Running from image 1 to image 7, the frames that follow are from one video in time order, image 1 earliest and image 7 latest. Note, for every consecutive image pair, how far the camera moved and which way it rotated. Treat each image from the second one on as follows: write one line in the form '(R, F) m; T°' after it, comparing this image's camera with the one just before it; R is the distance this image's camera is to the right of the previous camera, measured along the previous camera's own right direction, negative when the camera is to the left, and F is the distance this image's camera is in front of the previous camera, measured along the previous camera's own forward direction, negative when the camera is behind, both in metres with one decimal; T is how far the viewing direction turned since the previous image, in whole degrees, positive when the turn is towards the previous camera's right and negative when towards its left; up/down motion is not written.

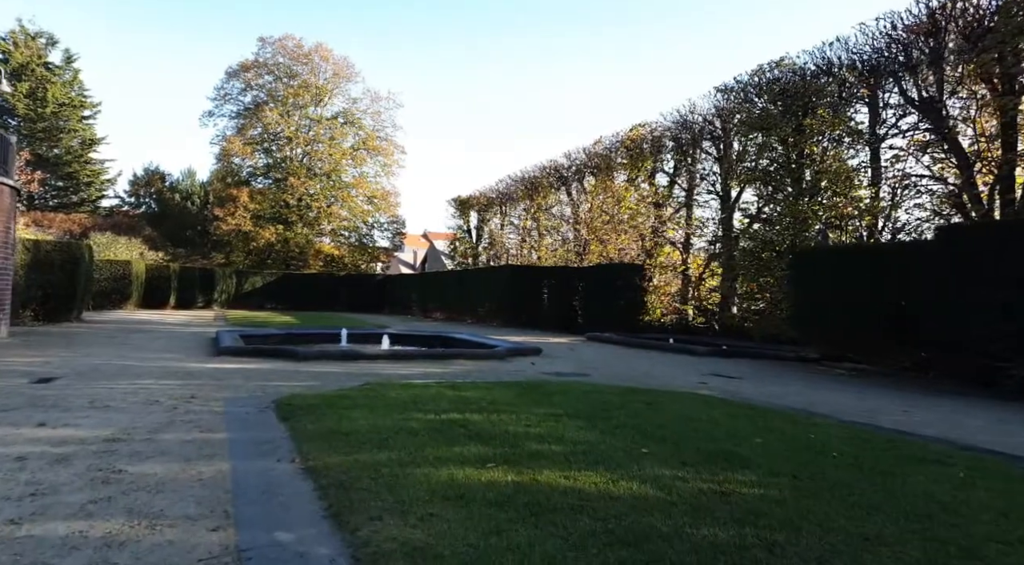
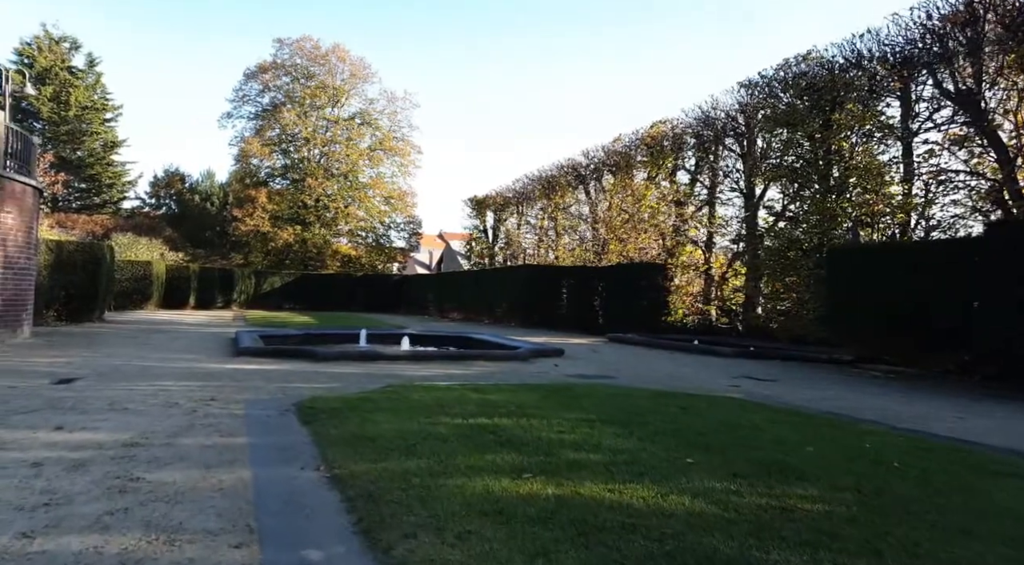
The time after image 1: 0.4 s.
(-0.1, +0.2) m; -1°
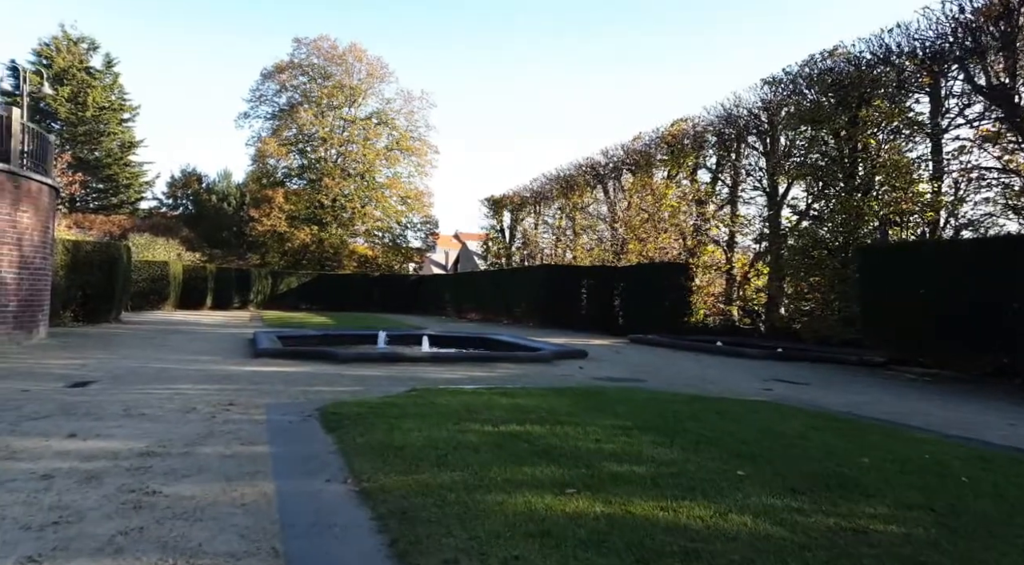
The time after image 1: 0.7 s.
(-0.1, +0.2) m; -1°
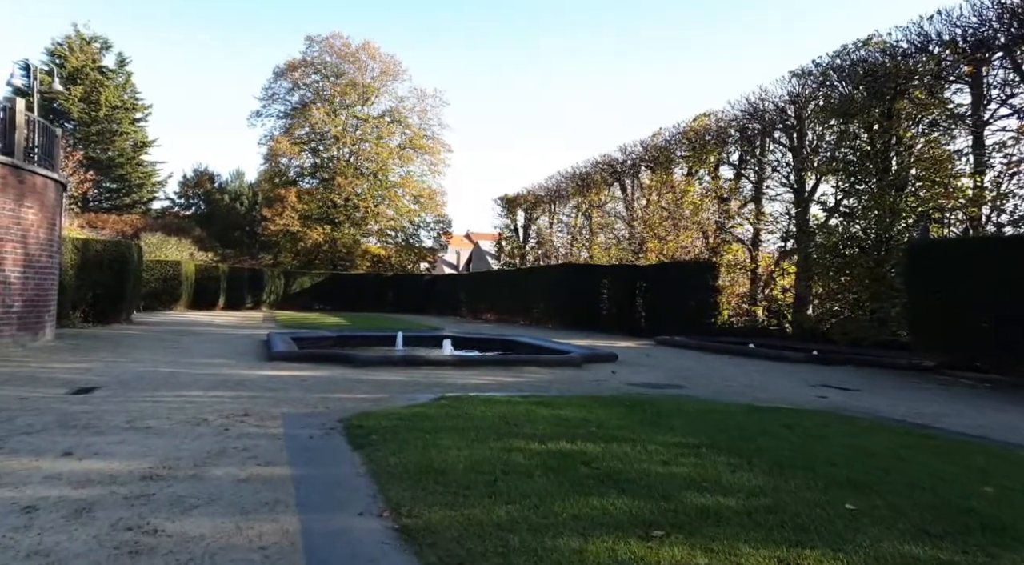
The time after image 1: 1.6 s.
(-0.2, +0.5) m; -1°
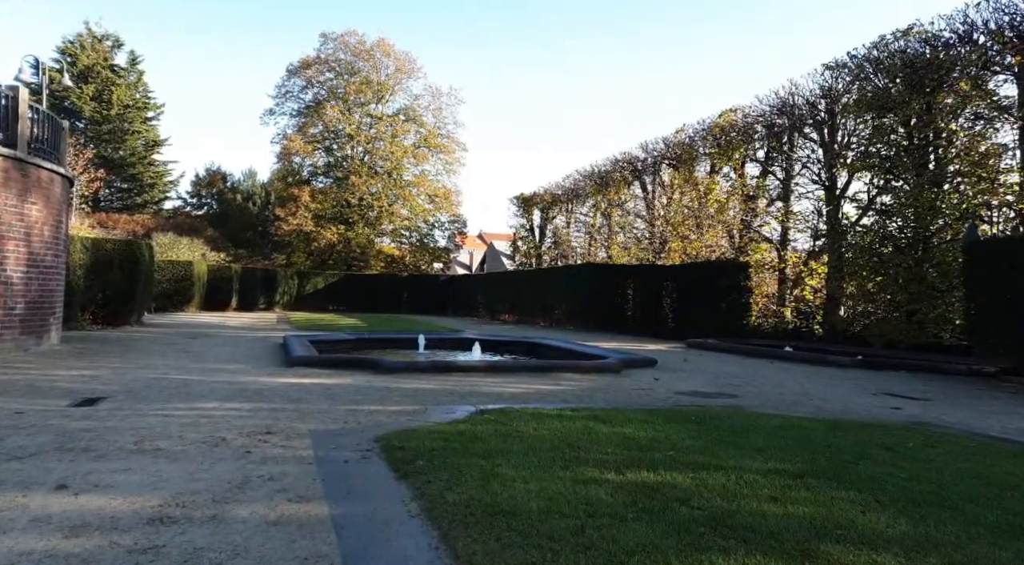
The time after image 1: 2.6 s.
(-0.3, +0.6) m; -1°
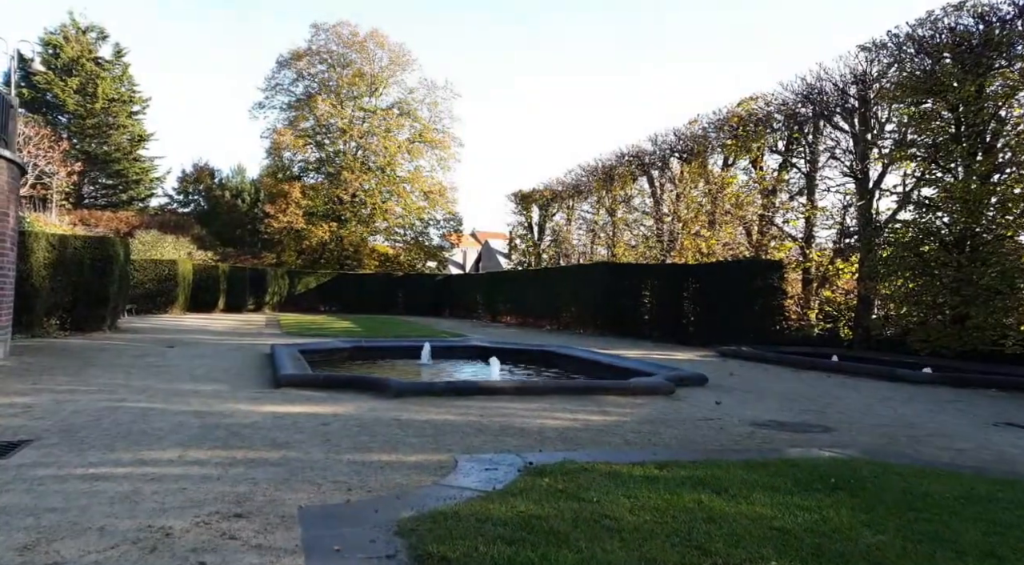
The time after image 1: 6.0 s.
(-0.4, +1.4) m; +1°
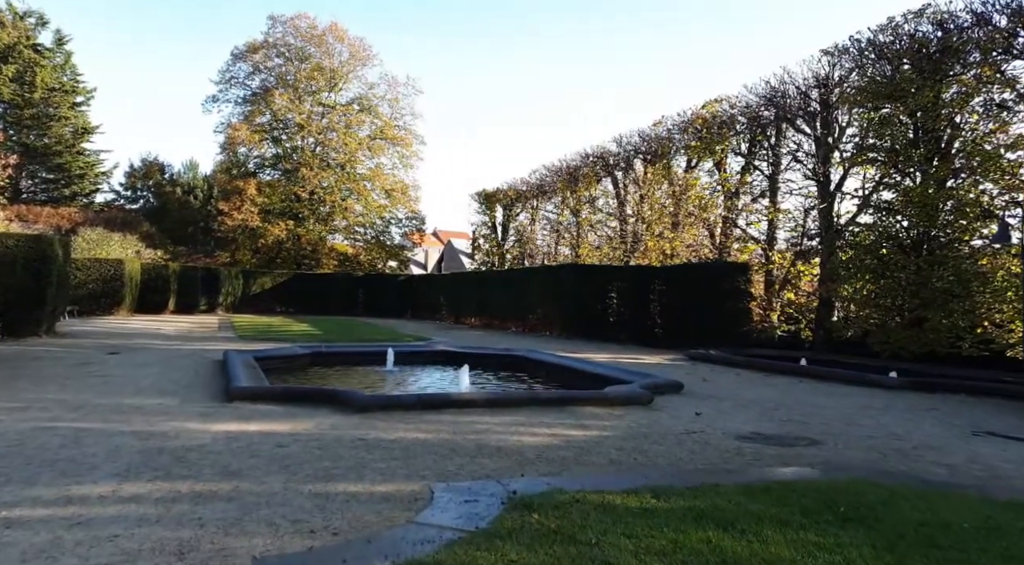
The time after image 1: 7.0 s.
(-0.1, +0.4) m; +3°
